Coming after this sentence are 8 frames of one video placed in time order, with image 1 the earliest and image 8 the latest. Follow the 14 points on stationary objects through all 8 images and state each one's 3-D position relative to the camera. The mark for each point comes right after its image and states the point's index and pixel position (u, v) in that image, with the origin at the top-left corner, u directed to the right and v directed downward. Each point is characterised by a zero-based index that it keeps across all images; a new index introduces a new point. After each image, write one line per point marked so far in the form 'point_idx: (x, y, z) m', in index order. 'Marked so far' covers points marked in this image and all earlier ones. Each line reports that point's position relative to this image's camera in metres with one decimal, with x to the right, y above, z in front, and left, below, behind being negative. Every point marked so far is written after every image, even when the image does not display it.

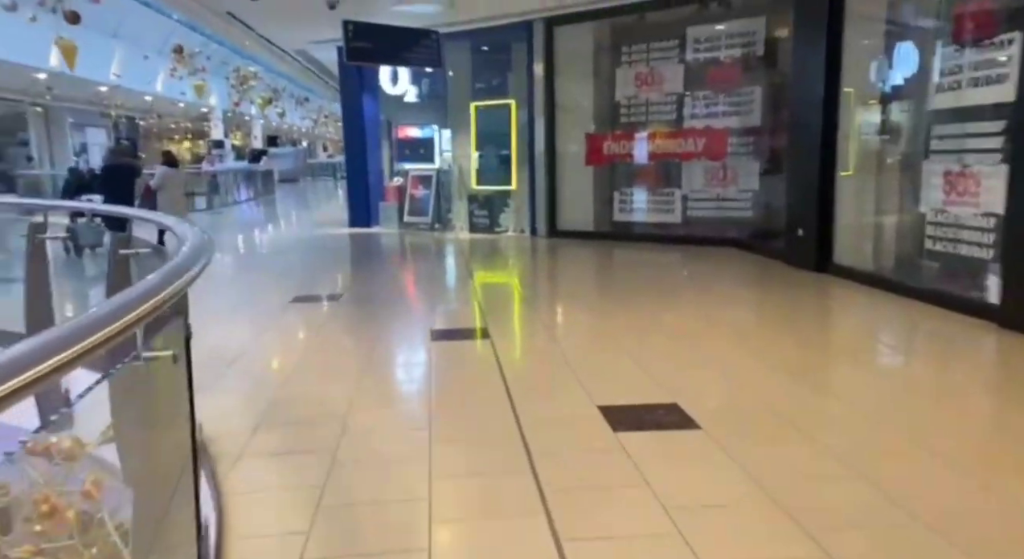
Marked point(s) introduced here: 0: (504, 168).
0: (-0.2, +1.7, +11.6) m
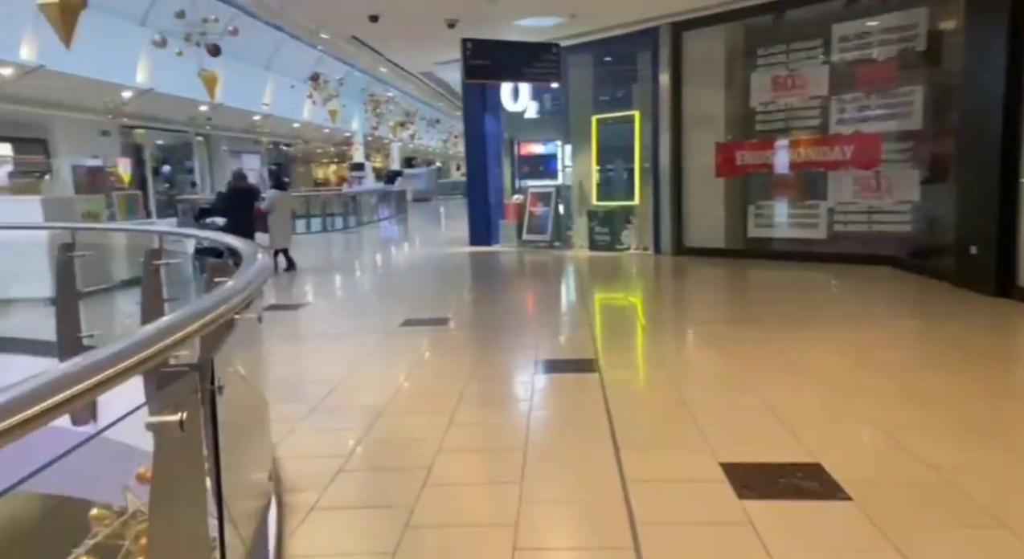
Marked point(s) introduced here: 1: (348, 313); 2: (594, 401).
0: (+1.7, +1.4, +11.1) m
1: (-1.8, -0.3, +8.1) m
2: (+0.4, -0.6, +3.9) m
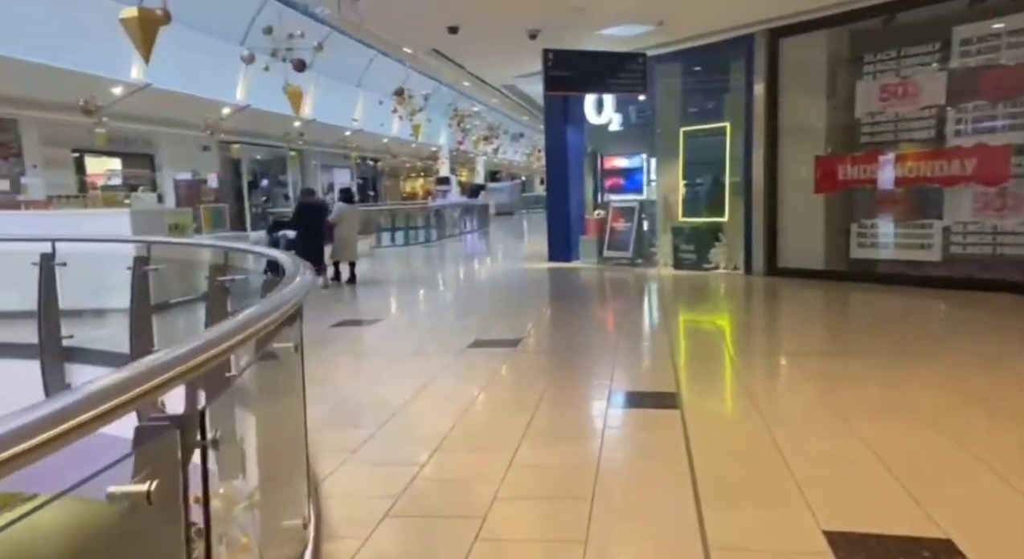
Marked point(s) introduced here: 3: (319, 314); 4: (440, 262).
0: (+2.9, +1.1, +10.6) m
1: (-1.0, -0.5, +7.9) m
2: (+0.8, -0.8, +3.5) m
3: (-2.3, -0.4, +9.0) m
4: (-1.6, +0.4, +16.6) m
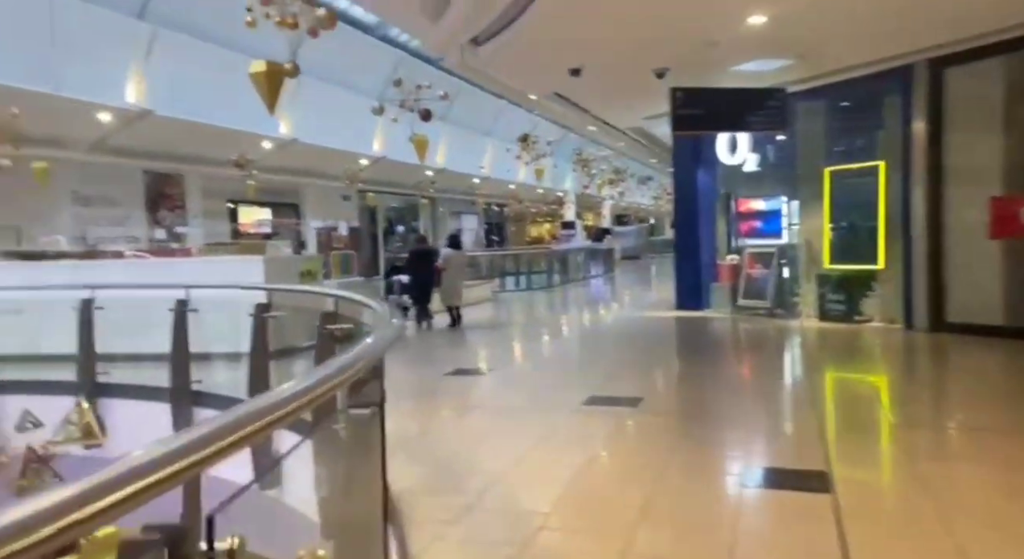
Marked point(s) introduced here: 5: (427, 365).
0: (+4.6, +0.5, +9.7) m
1: (+0.3, -1.0, +7.6) m
2: (+1.2, -1.0, +3.0) m
3: (-0.9, -0.9, +8.9) m
4: (+1.1, -0.6, +16.3) m
5: (-1.0, -1.0, +8.6) m
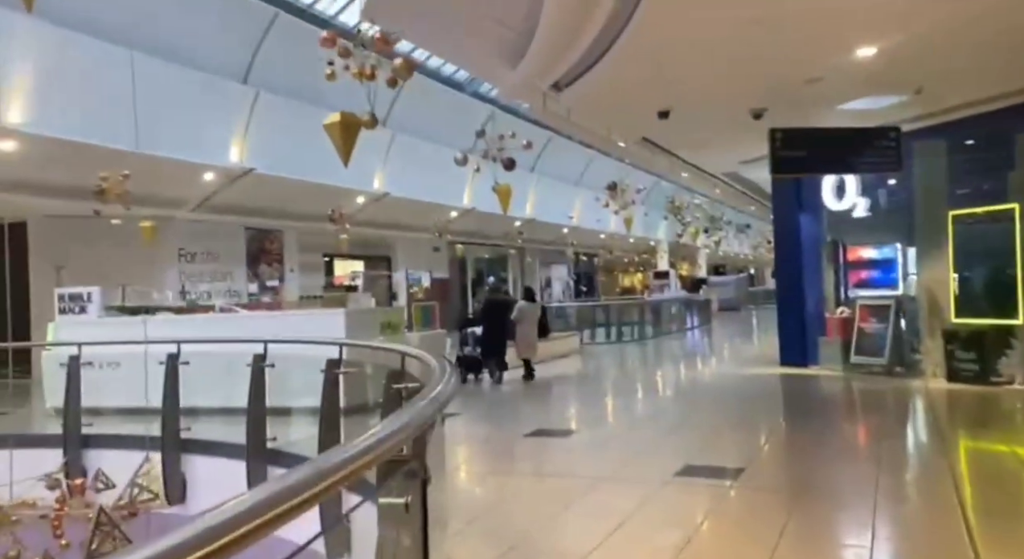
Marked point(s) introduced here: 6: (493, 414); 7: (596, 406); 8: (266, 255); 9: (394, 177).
0: (+5.6, -0.2, +8.7) m
1: (+1.1, -1.5, +7.1) m
2: (+1.5, -1.2, +2.4) m
3: (+0.1, -1.6, +8.5) m
4: (+3.0, -1.7, +15.6) m
5: (0.0, -1.5, +8.2) m
6: (-0.2, -1.5, +8.7) m
7: (+1.1, -1.6, +9.6) m
8: (-5.3, +0.5, +16.2) m
9: (-2.7, +2.3, +17.1) m
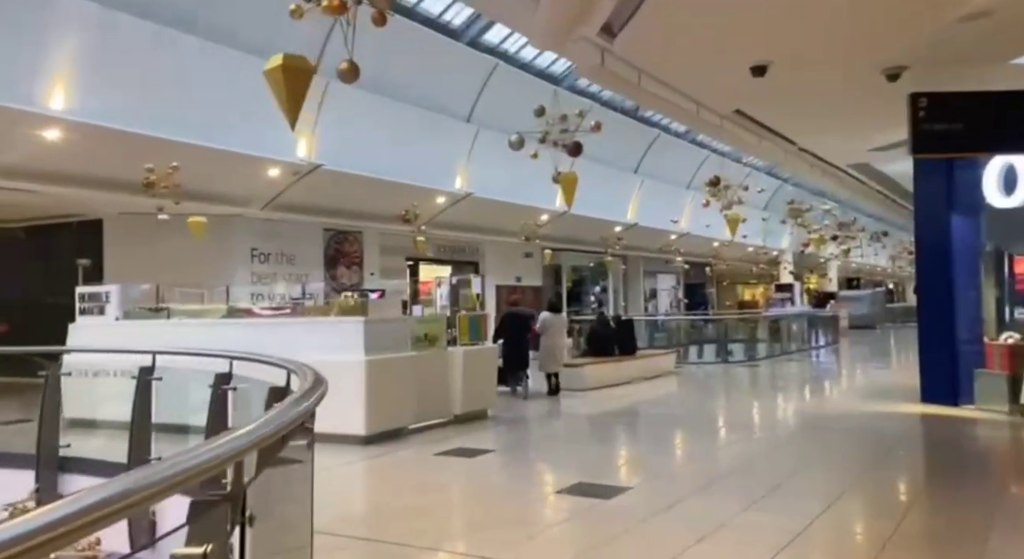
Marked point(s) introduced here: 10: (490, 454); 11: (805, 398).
0: (+6.1, -0.3, +6.2) m
1: (+1.4, -1.6, +5.4) m
2: (+1.0, -1.2, +0.7) m
3: (+0.6, -1.6, +7.0) m
4: (+4.6, -1.9, +13.4) m
5: (+0.5, -1.6, +6.7) m
6: (+0.4, -1.6, +7.2) m
7: (+1.8, -1.7, +7.9) m
8: (-3.4, +0.5, +15.4) m
9: (-0.8, +2.1, +15.9) m
10: (-0.2, -1.5, +6.7) m
11: (+4.5, -1.8, +11.6) m
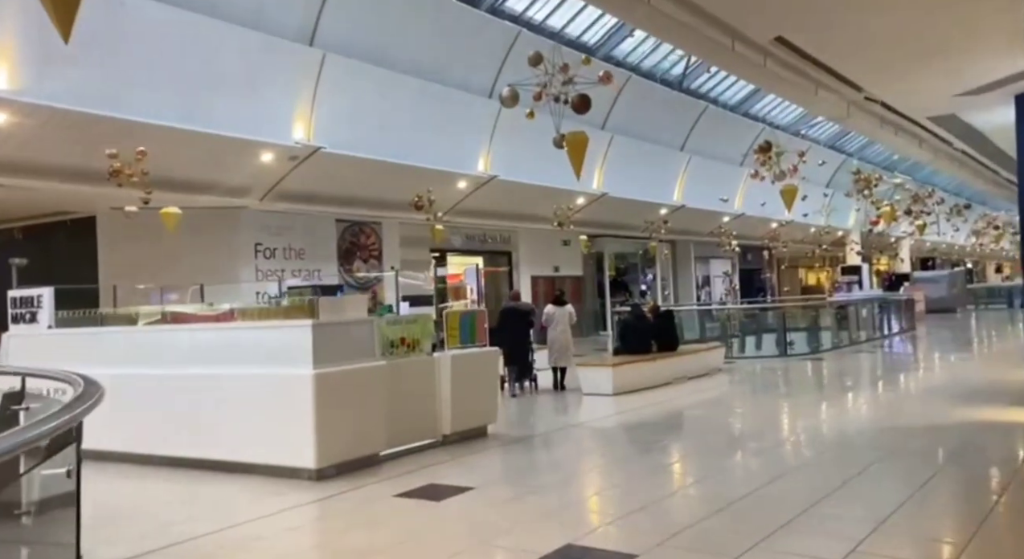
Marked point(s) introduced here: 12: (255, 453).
0: (+6.0, -0.1, +4.4) m
1: (+1.2, -1.5, +3.9) m
2: (+0.5, -1.2, -0.8) m
3: (+0.6, -1.5, +5.5) m
4: (+5.1, -1.6, +11.7) m
5: (+0.4, -1.5, +5.2) m
6: (+0.3, -1.5, +5.8) m
7: (+1.8, -1.6, +6.3) m
8: (-2.9, +0.6, +14.3) m
9: (-0.2, +2.3, +14.5) m
10: (-0.2, -1.4, +5.4) m
11: (+4.8, -1.6, +9.8) m
12: (-1.8, -1.2, +5.3) m
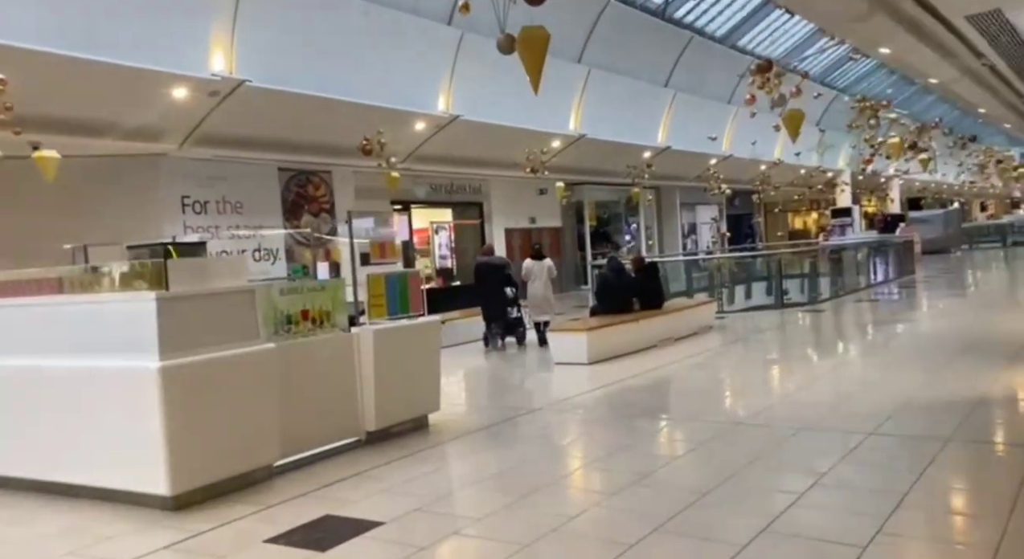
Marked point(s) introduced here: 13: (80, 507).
0: (+5.6, +0.3, +3.0) m
1: (+0.9, -1.3, +2.5) m
2: (+0.3, -1.3, -2.2) m
3: (+0.3, -1.2, +4.1) m
4: (+4.6, -0.8, +10.4) m
5: (0.0, -1.2, +3.8) m
6: (0.0, -1.2, +4.4) m
7: (+1.4, -1.2, +5.0) m
8: (-3.4, +1.3, +12.7) m
9: (-0.9, +3.1, +12.8) m
10: (-0.6, -1.2, +4.0) m
11: (+4.4, -0.9, +8.5) m
12: (-2.2, -1.0, +3.9) m
13: (-2.2, -1.2, +3.9) m
